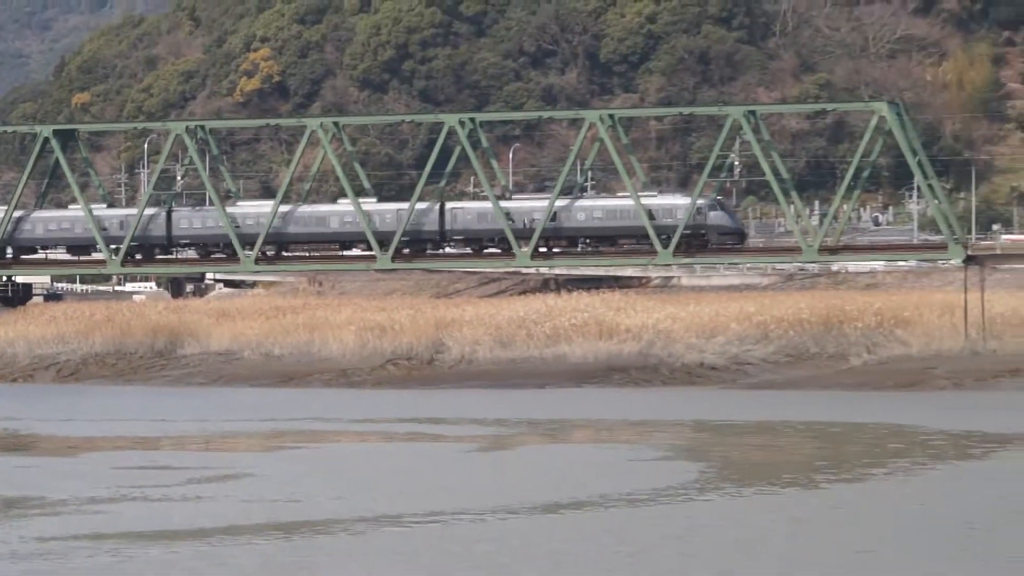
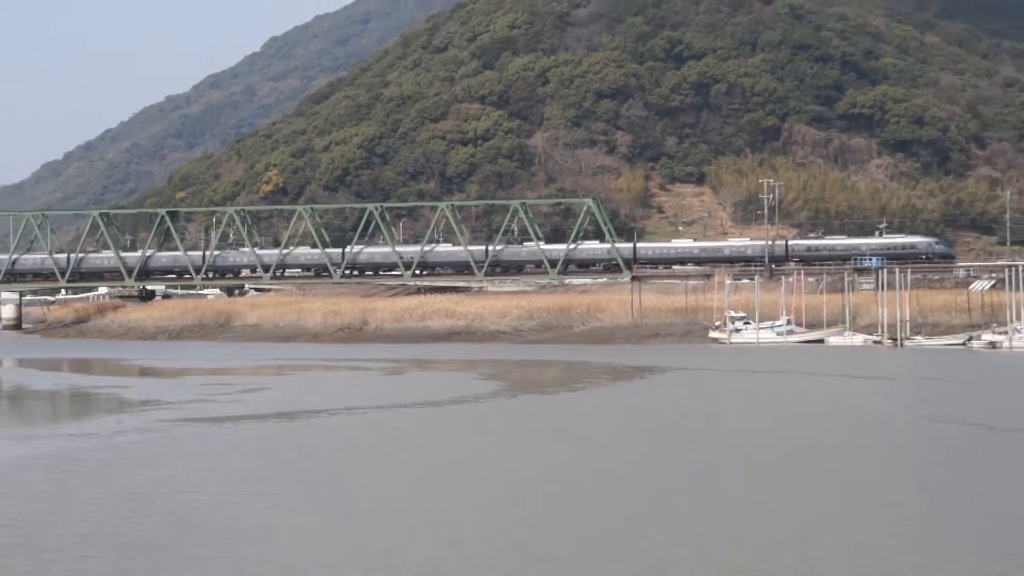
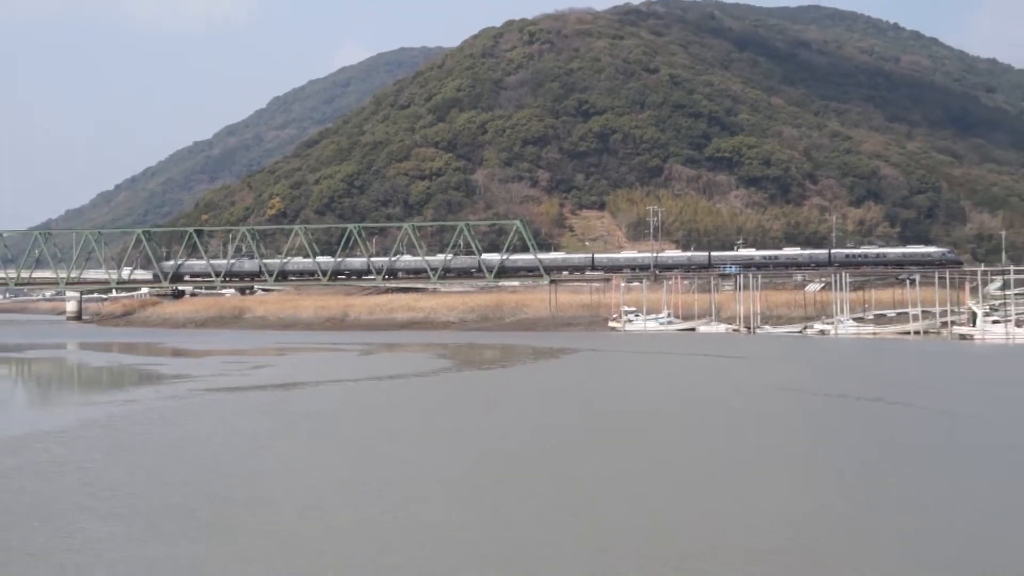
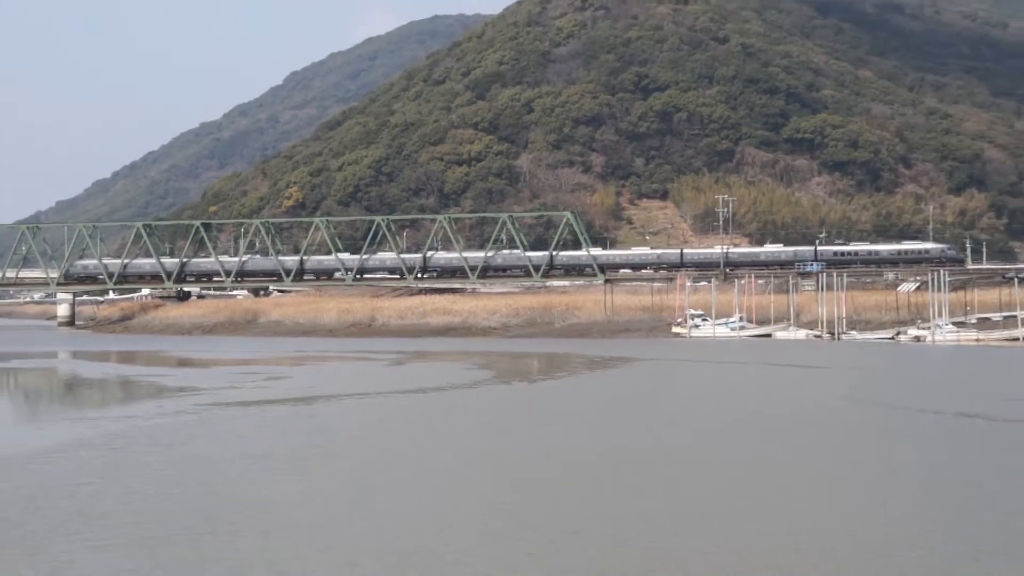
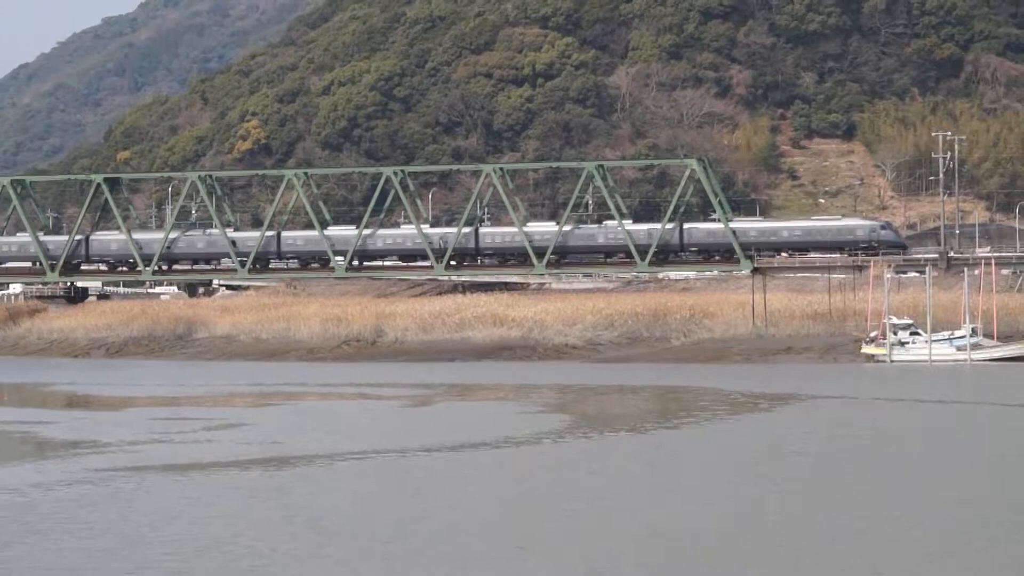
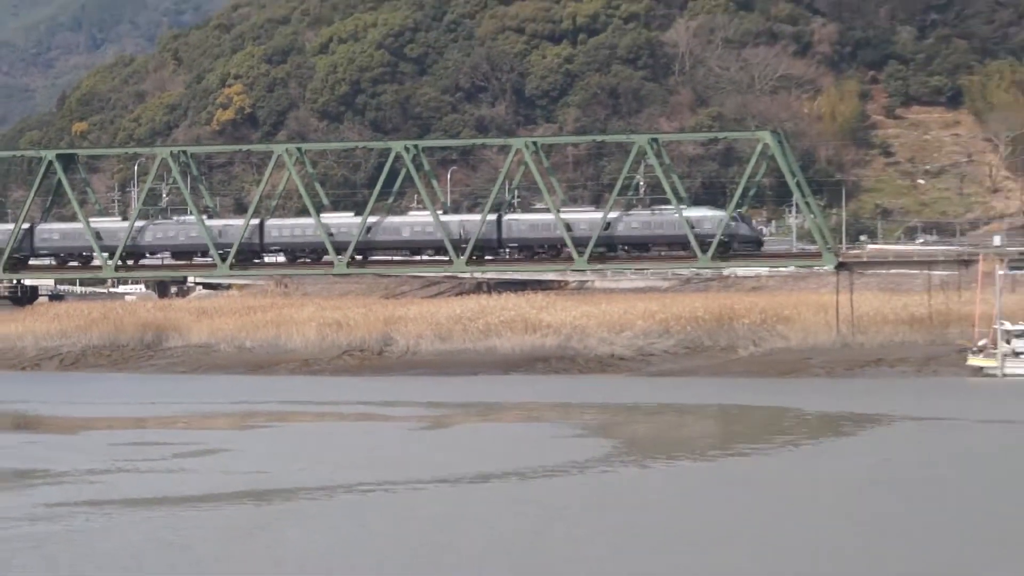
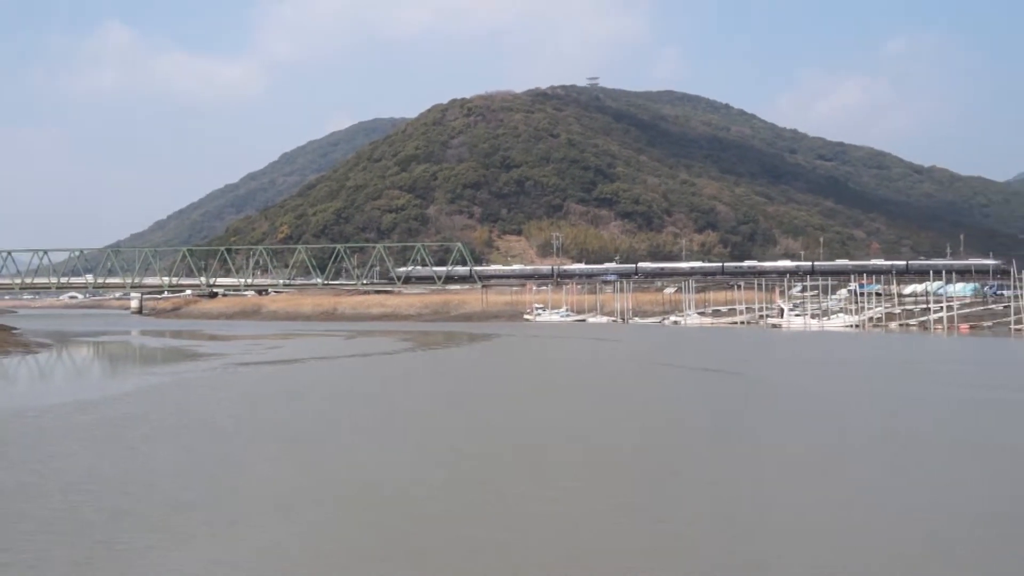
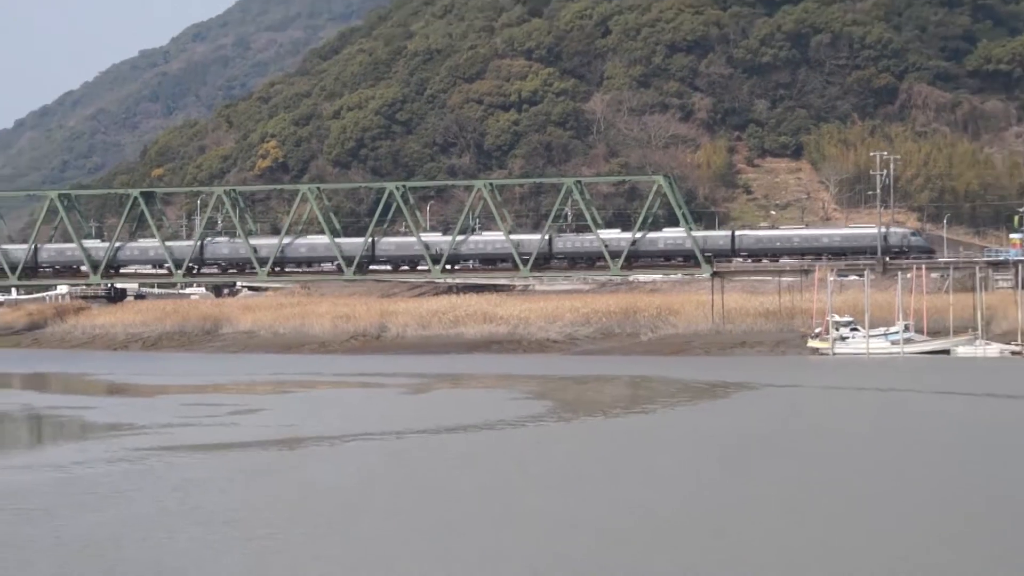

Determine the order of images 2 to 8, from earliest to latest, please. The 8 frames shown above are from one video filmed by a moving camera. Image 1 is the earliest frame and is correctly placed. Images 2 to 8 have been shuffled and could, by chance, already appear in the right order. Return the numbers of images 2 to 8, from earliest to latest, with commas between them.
6, 5, 8, 2, 4, 3, 7
